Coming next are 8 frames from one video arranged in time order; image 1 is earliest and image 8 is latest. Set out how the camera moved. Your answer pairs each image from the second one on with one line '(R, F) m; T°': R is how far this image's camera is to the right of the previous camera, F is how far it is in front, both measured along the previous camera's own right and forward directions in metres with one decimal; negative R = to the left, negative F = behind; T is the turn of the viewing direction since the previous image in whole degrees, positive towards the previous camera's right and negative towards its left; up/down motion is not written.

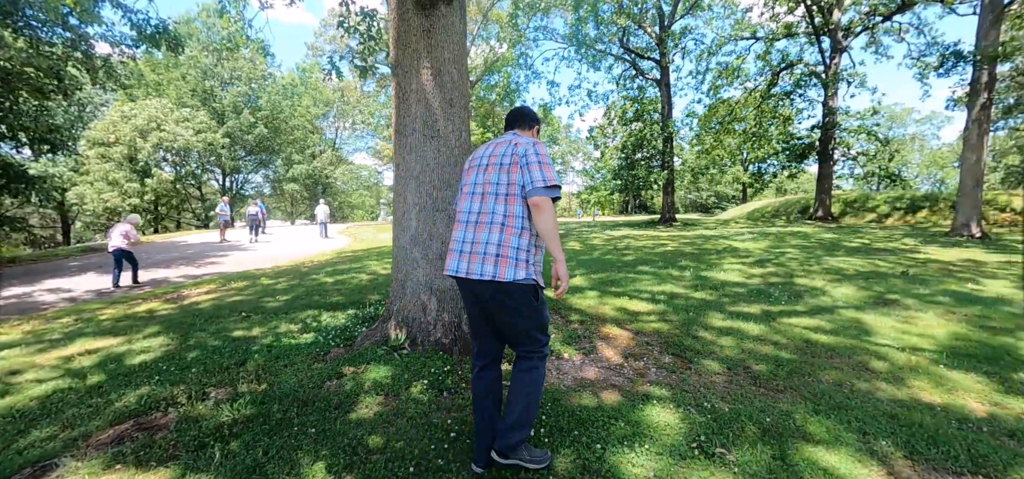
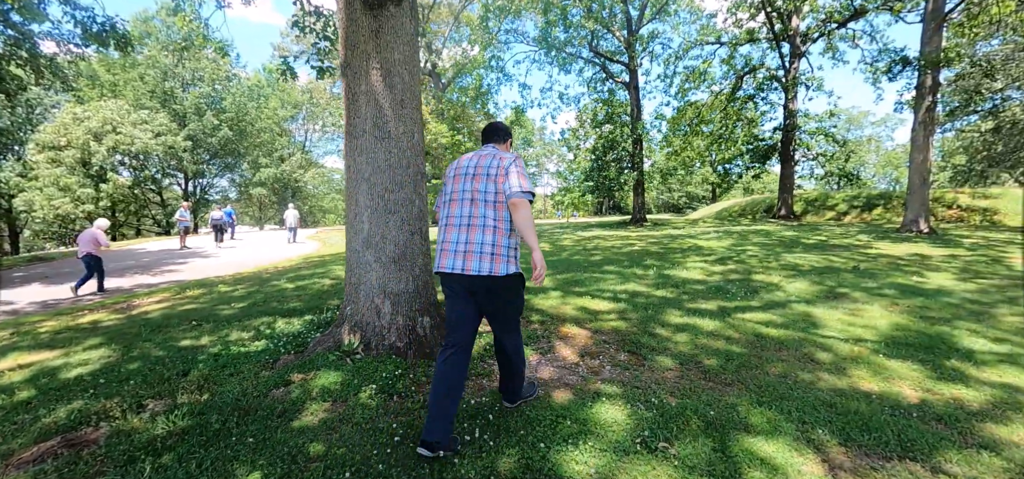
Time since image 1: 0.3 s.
(+0.2, 0.0) m; +3°
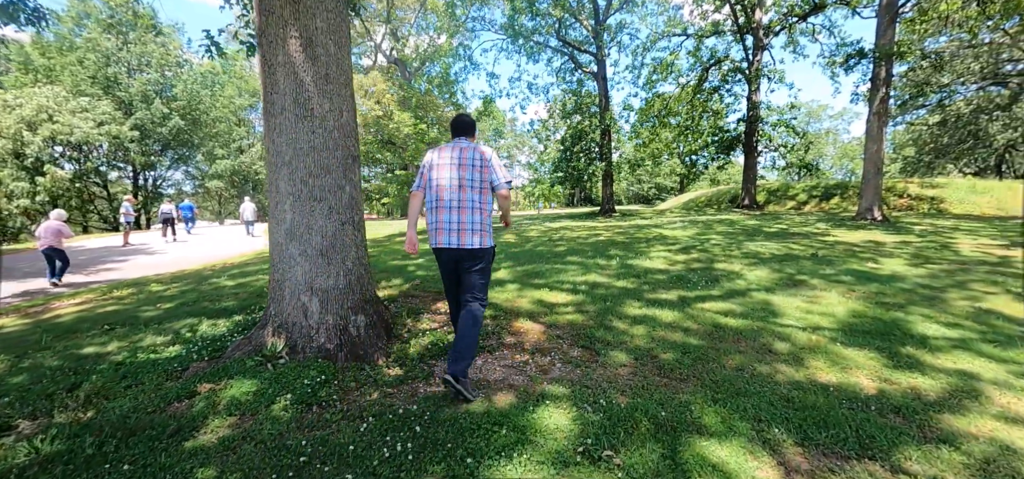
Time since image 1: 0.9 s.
(+0.2, +0.3) m; +3°
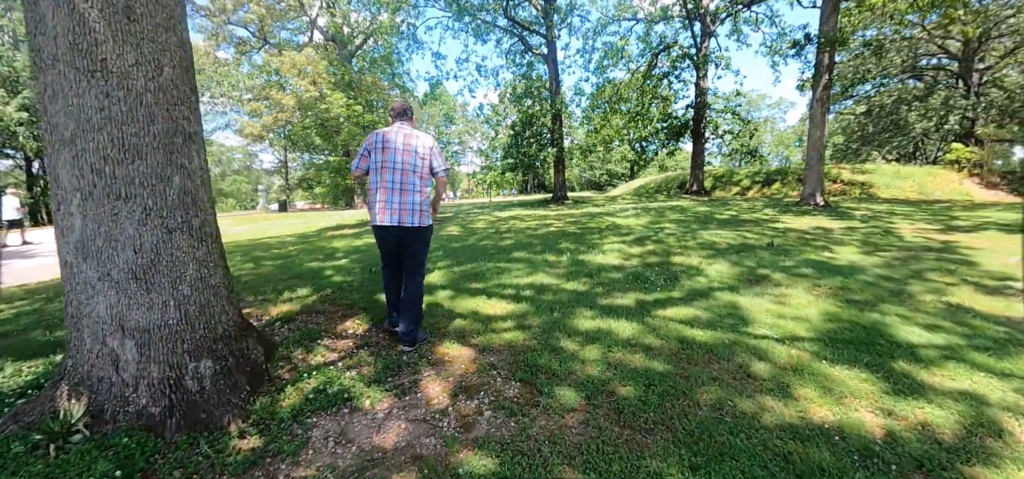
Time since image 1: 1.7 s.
(+0.2, +0.8) m; +6°
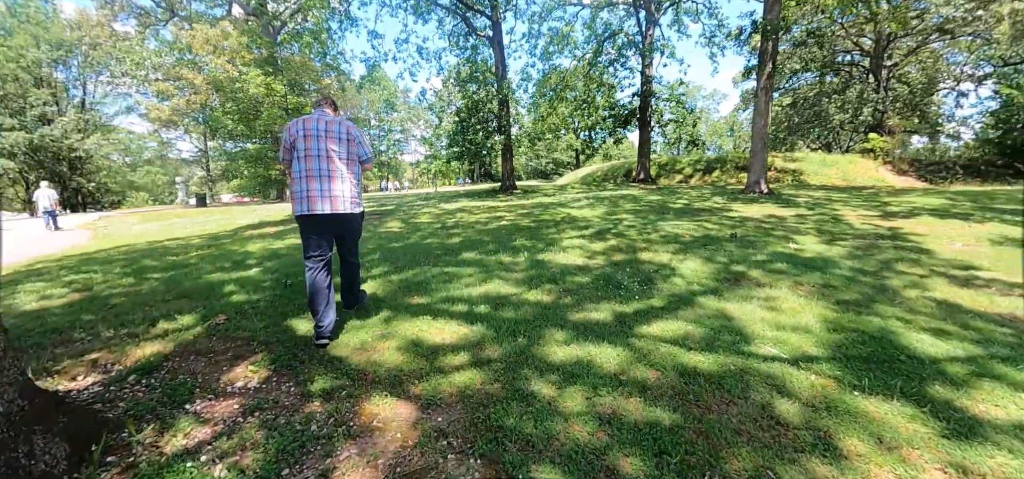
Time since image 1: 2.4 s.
(0.0, +0.8) m; +7°
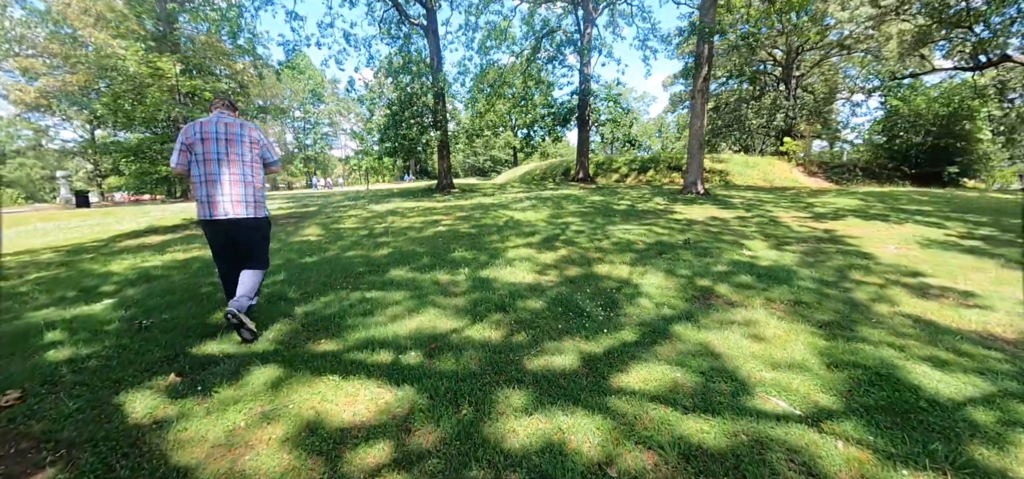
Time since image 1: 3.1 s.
(0.0, +0.8) m; +8°
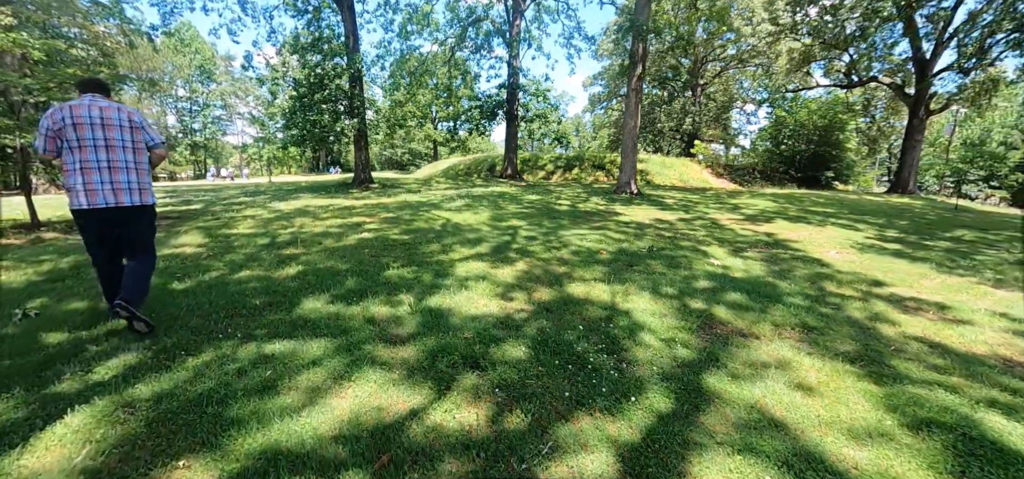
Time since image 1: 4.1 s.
(-0.3, +1.0) m; +11°
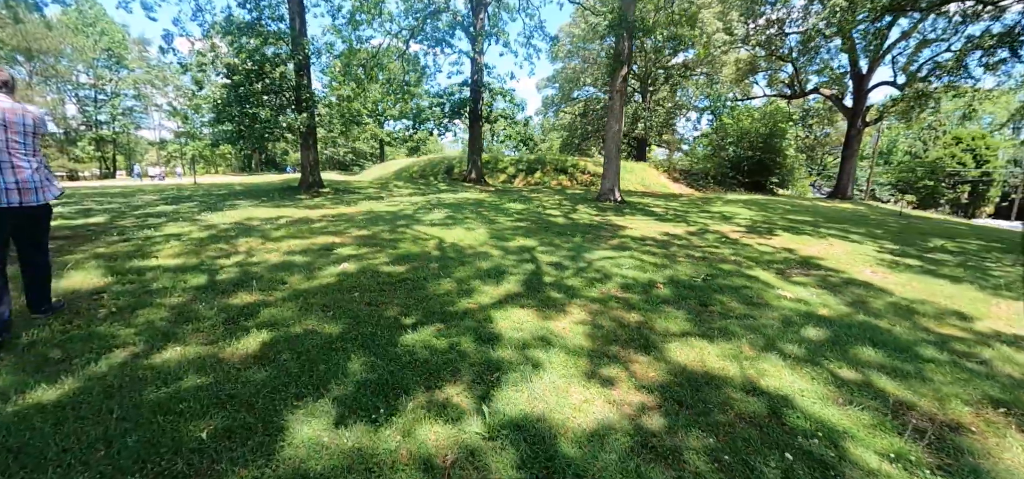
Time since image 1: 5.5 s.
(-0.8, +1.3) m; +7°
